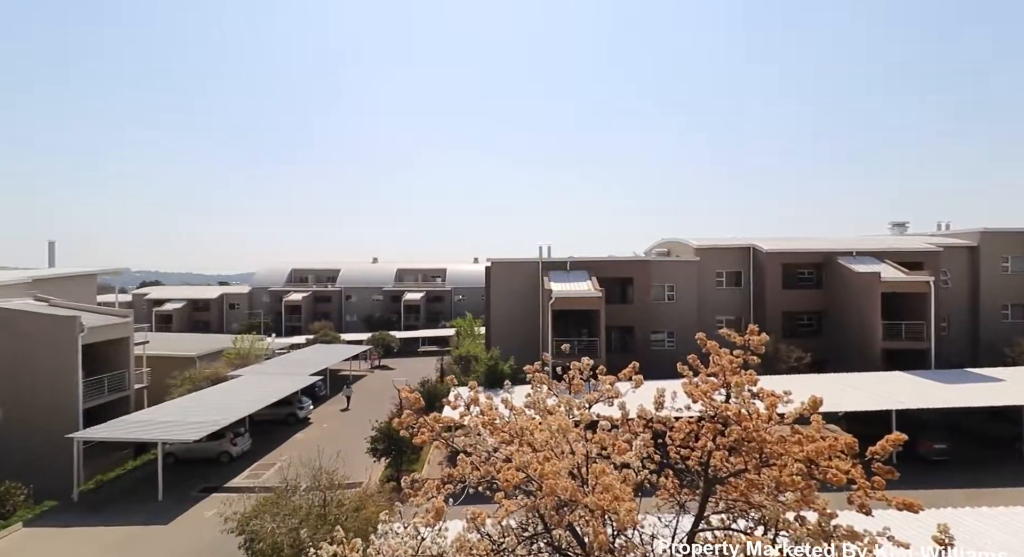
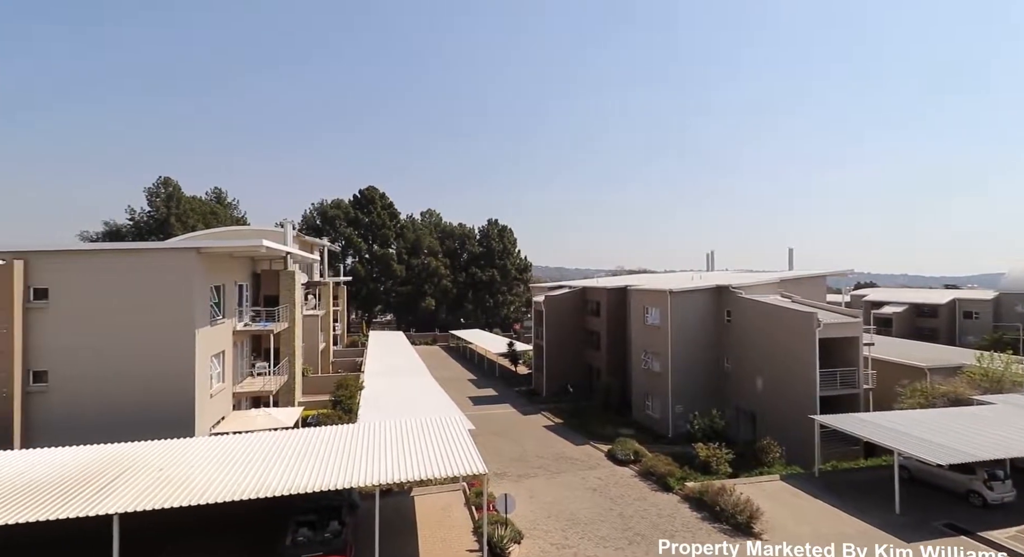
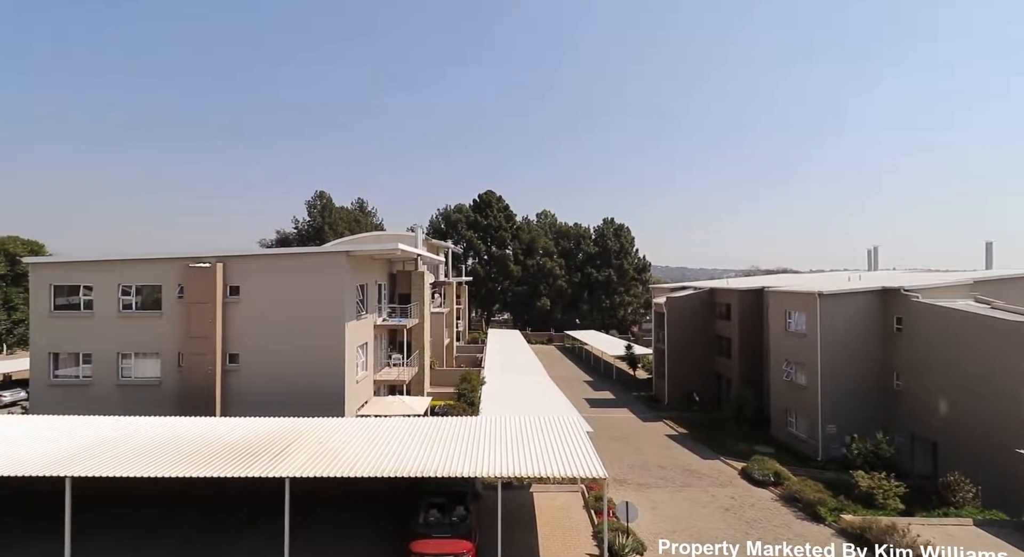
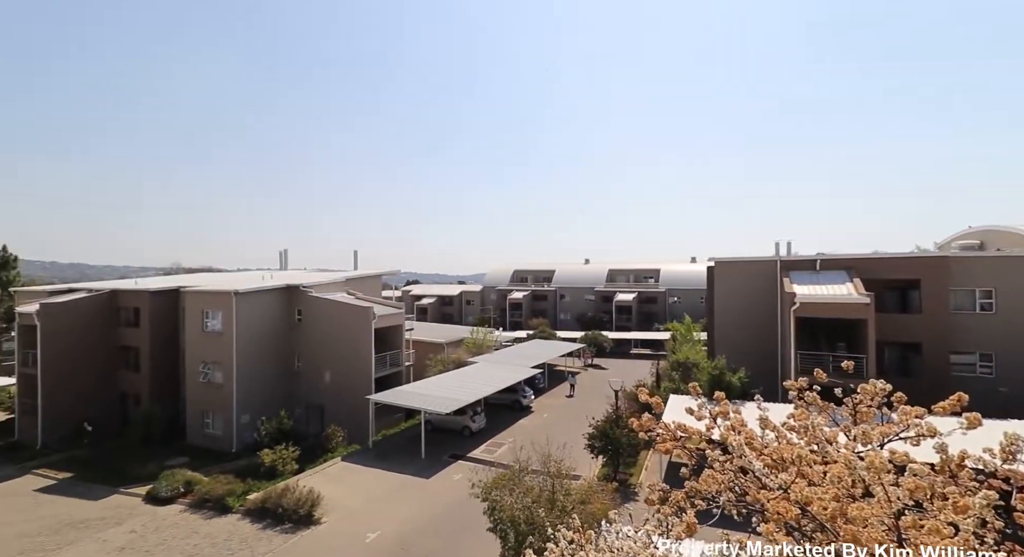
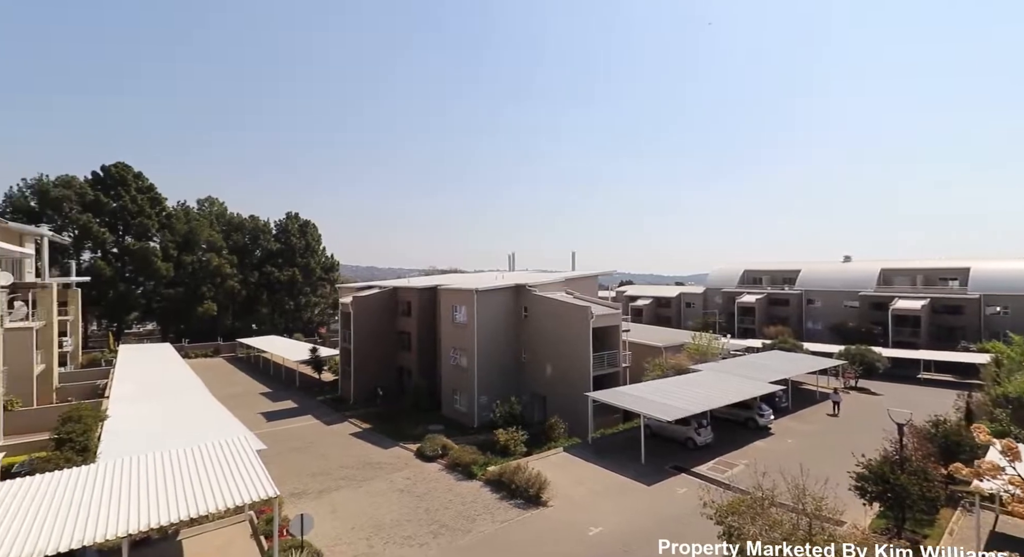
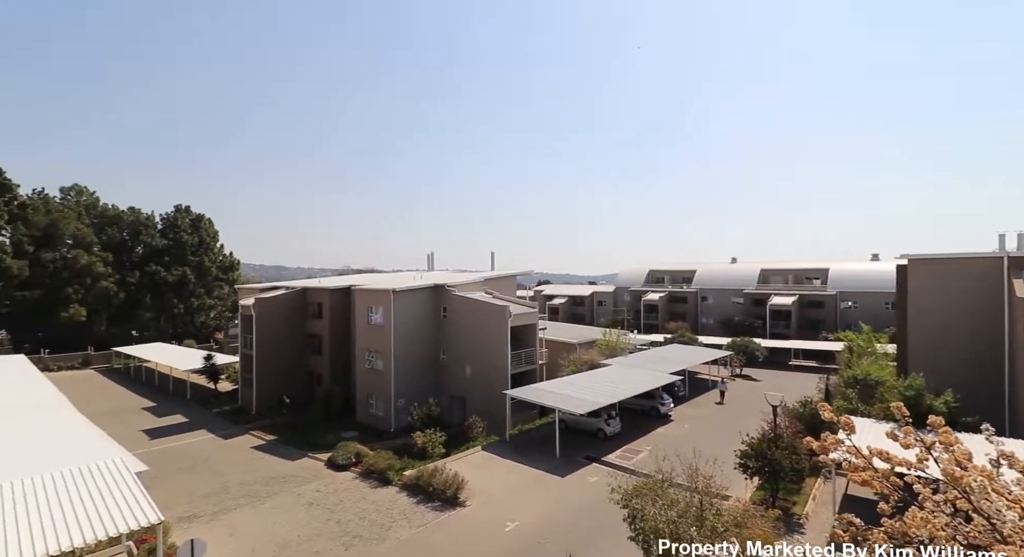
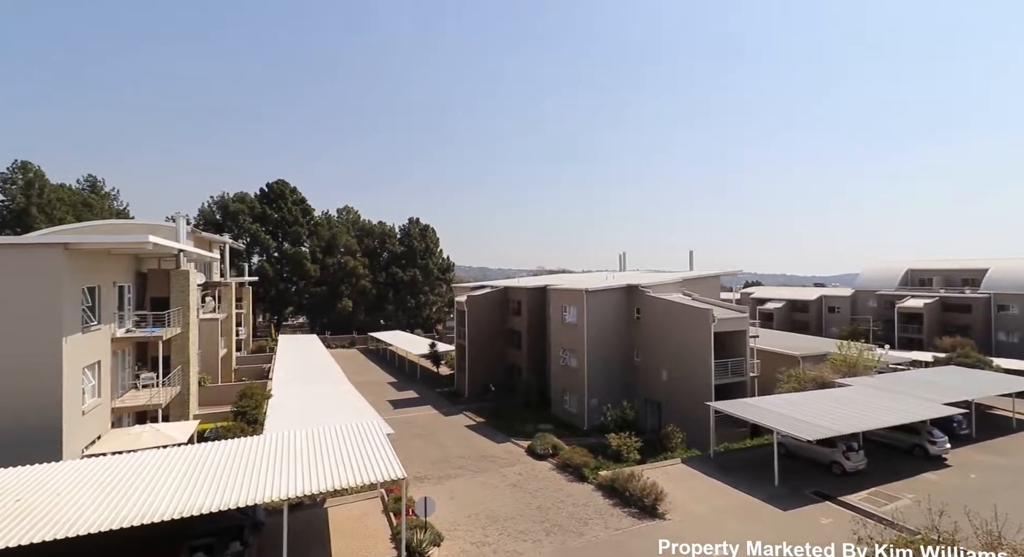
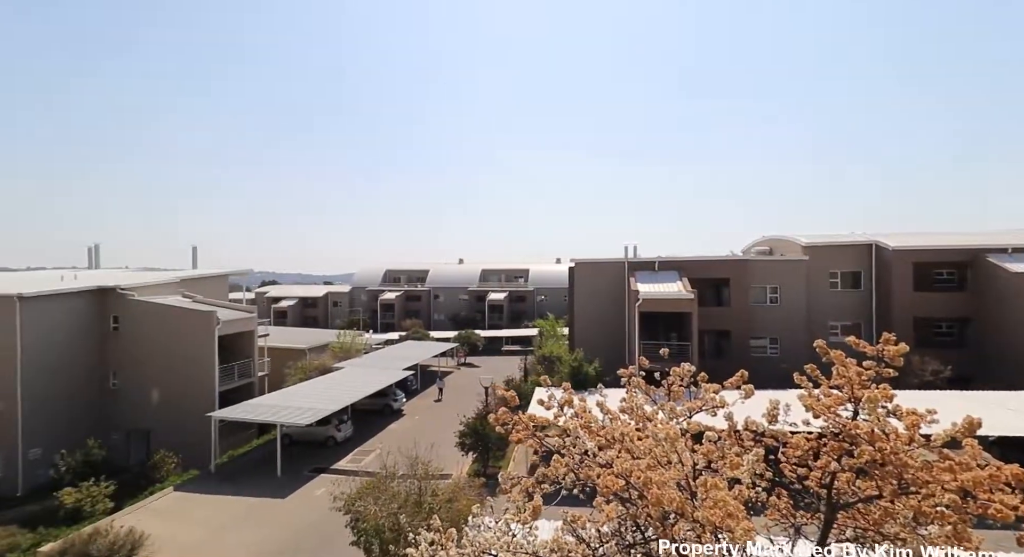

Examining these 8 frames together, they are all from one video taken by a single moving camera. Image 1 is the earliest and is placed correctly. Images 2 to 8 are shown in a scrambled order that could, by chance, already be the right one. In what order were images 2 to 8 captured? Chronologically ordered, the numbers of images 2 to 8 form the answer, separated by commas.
8, 4, 6, 5, 7, 2, 3
